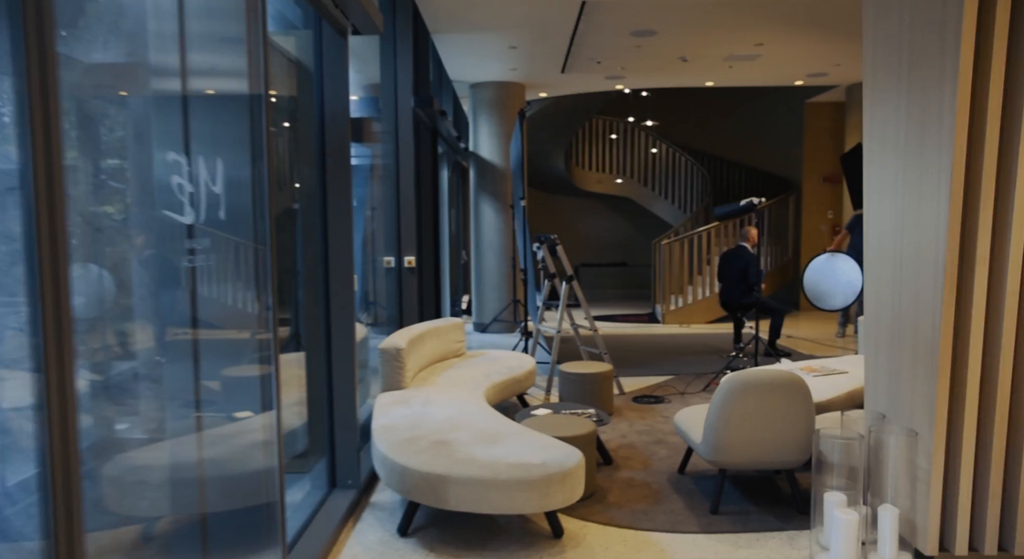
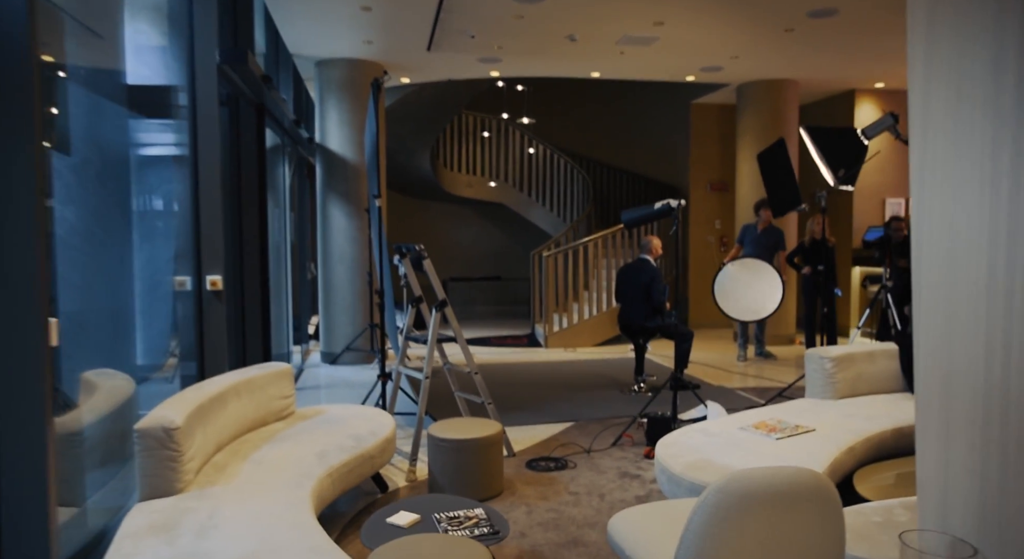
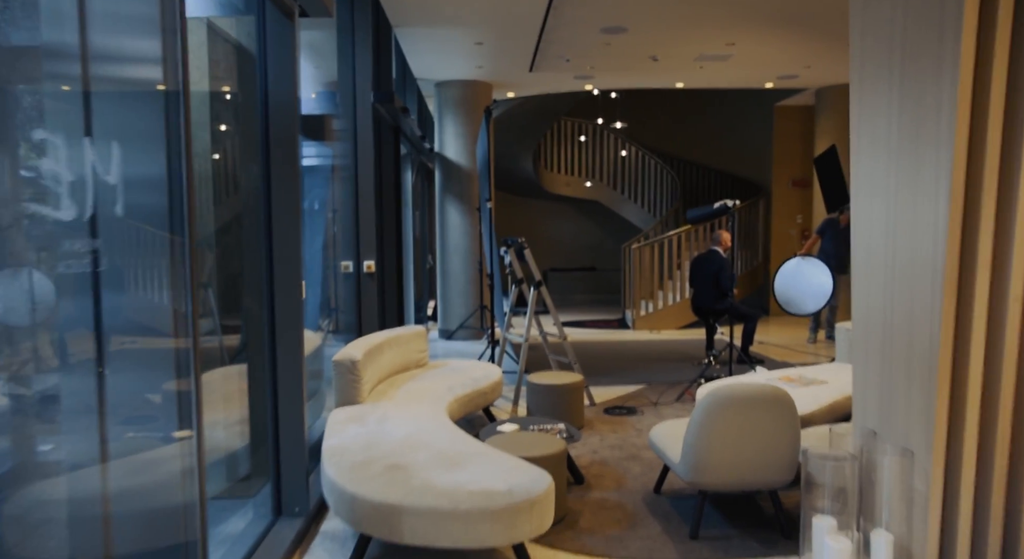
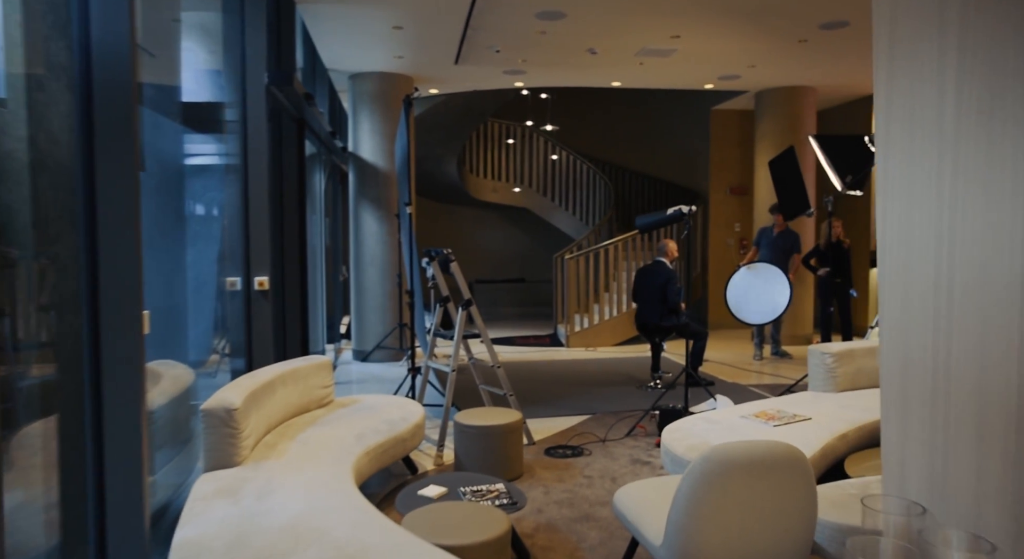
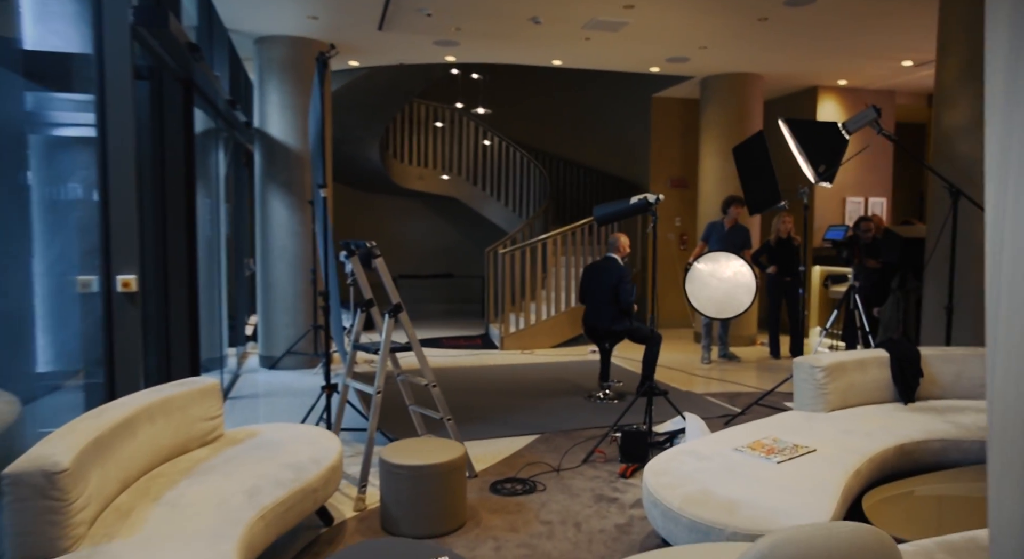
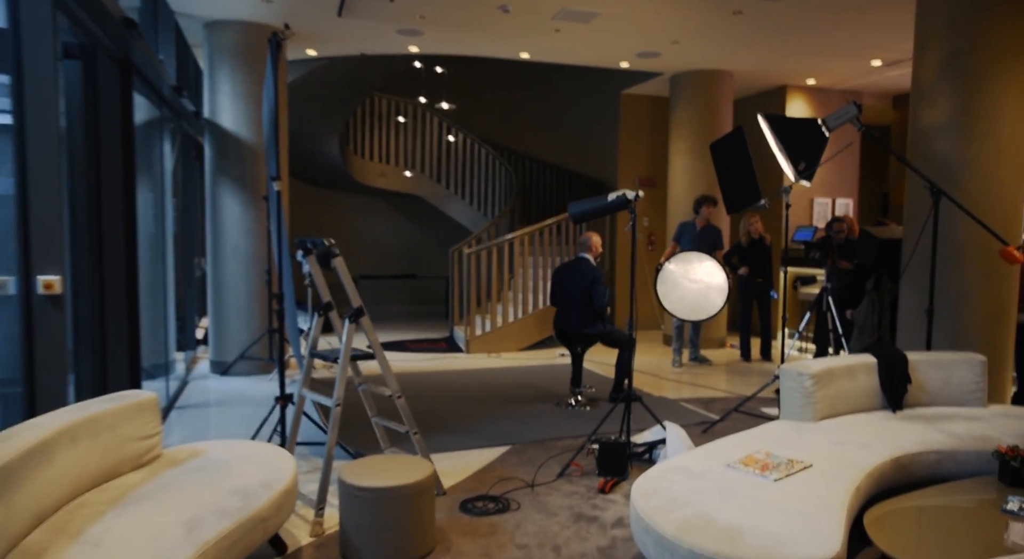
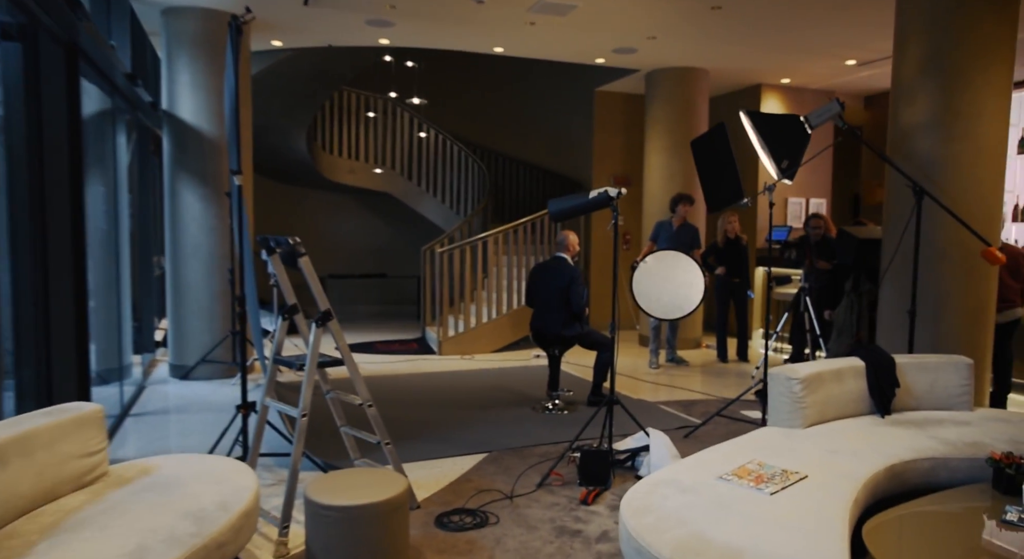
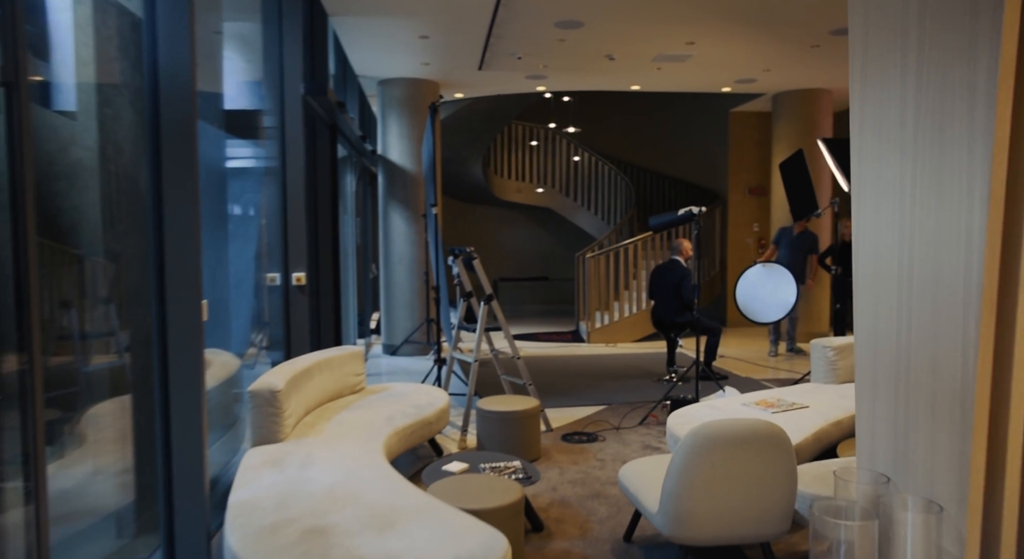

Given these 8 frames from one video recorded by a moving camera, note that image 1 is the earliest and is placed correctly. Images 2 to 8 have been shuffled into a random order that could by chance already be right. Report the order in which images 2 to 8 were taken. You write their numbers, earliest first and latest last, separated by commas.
3, 8, 4, 2, 5, 6, 7
